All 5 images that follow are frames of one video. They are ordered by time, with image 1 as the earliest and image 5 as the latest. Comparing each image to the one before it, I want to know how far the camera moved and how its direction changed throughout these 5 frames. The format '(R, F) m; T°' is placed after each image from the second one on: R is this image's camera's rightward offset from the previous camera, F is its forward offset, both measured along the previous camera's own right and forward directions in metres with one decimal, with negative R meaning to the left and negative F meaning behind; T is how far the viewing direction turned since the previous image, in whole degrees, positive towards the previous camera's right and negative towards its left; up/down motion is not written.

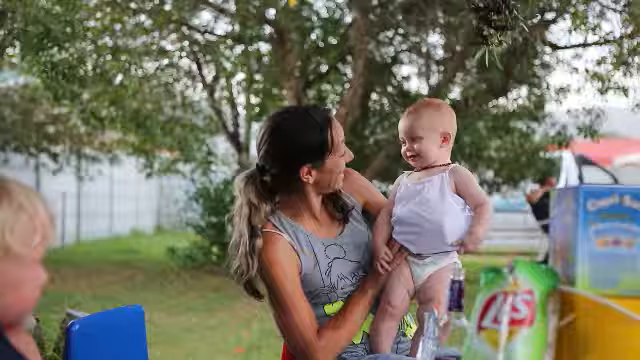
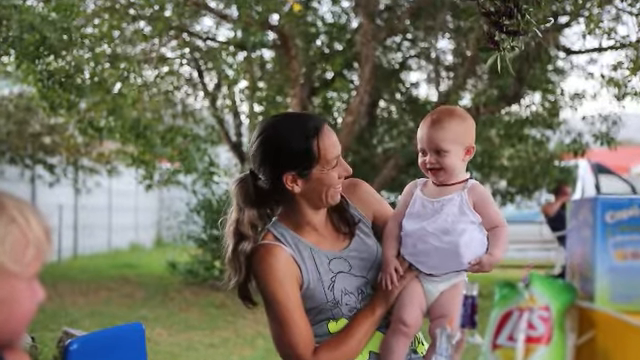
(0.0, +0.3) m; 0°
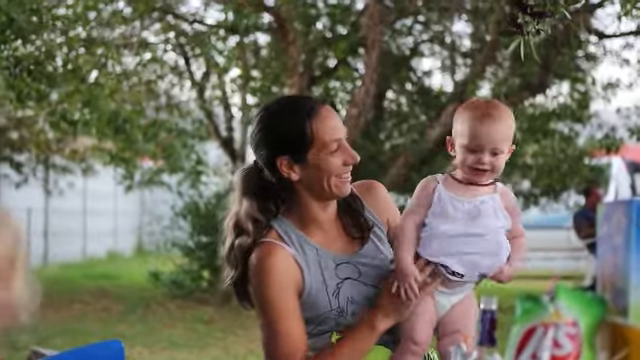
(0.0, +0.8) m; 0°
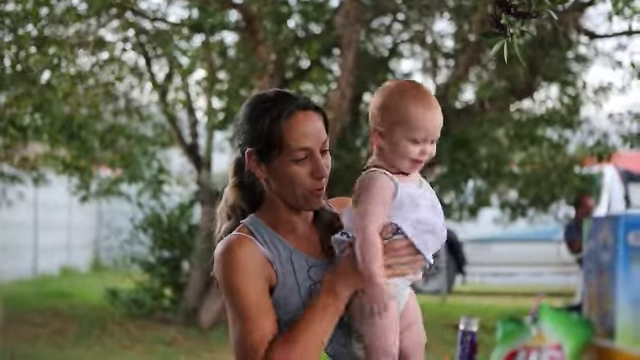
(0.0, +0.5) m; +2°
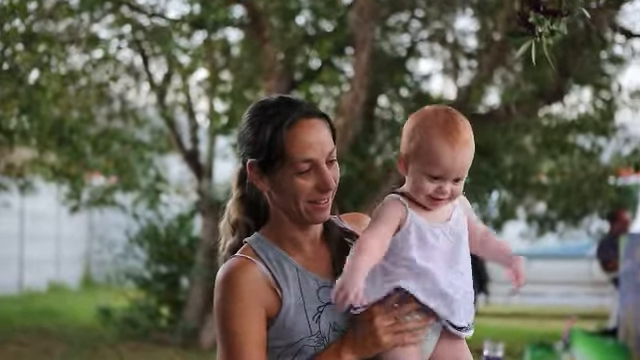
(0.0, +0.5) m; -1°
